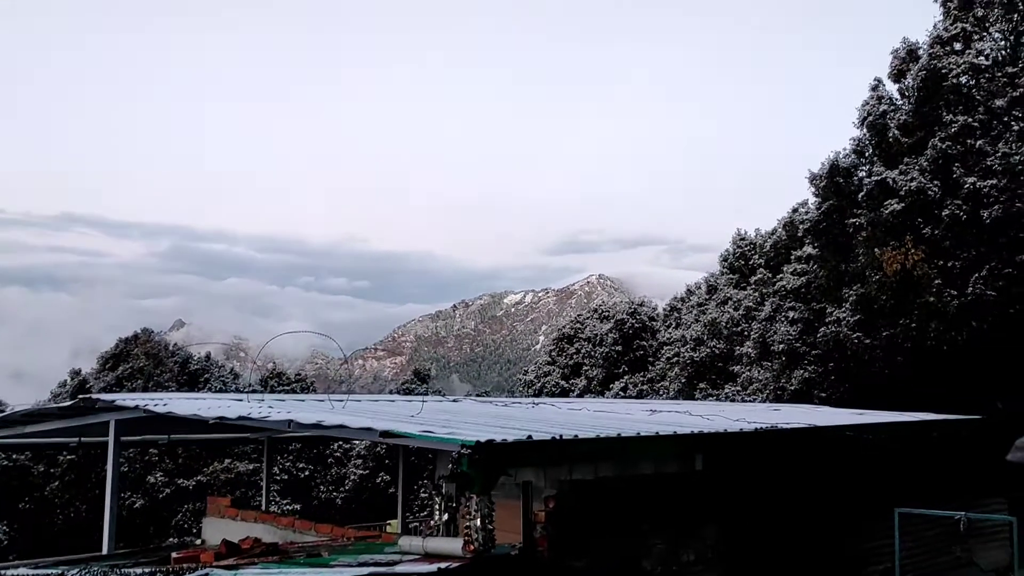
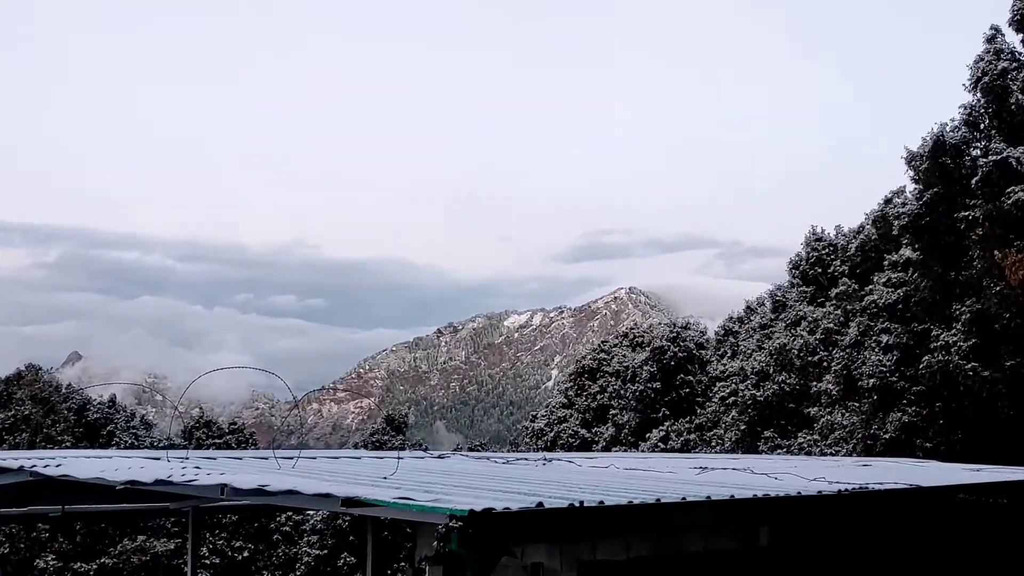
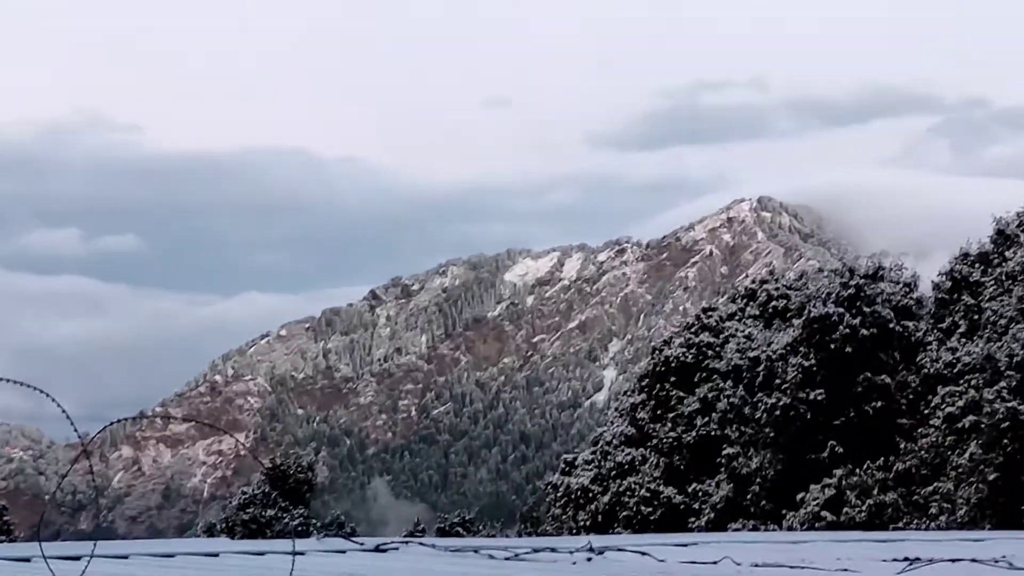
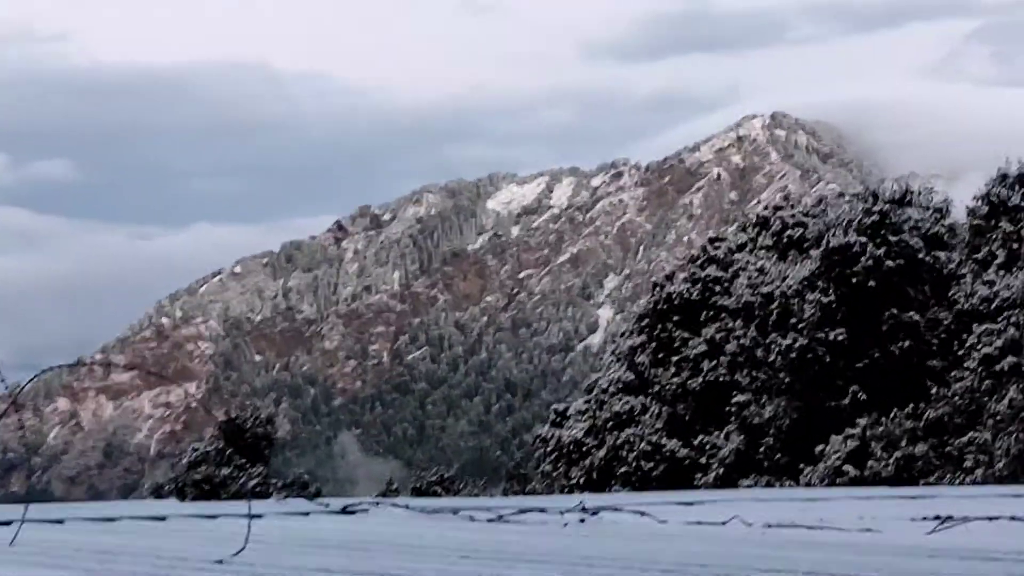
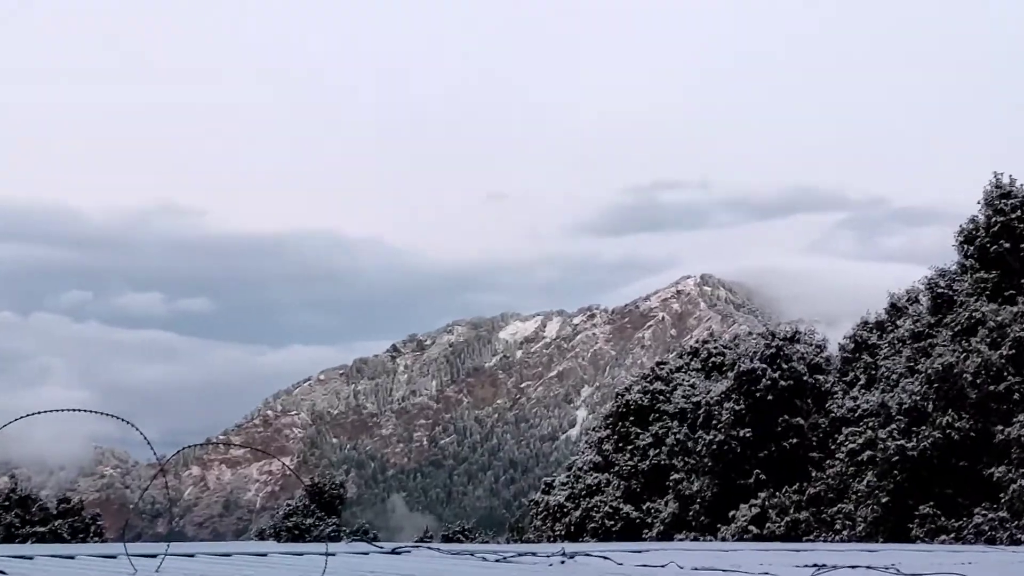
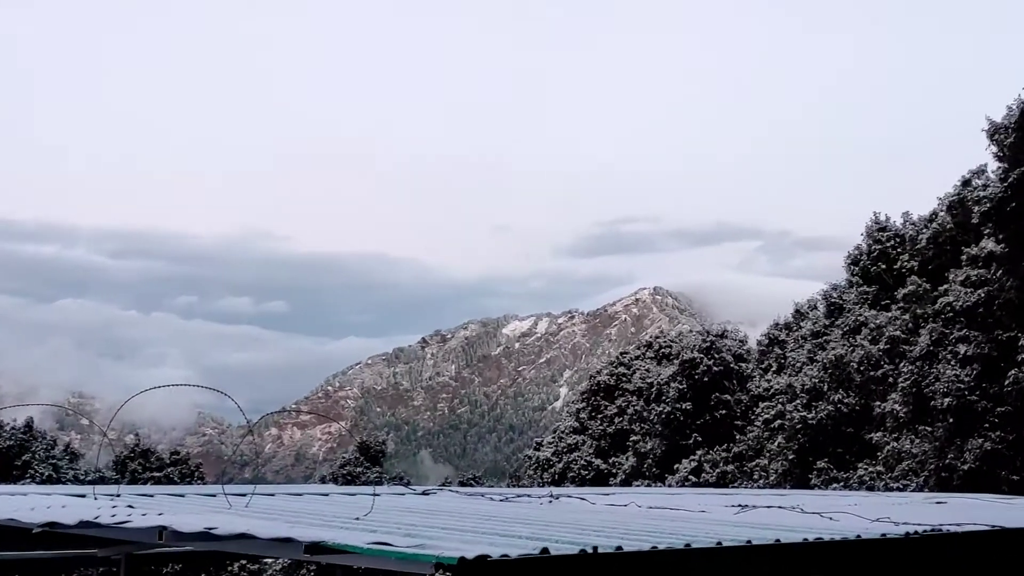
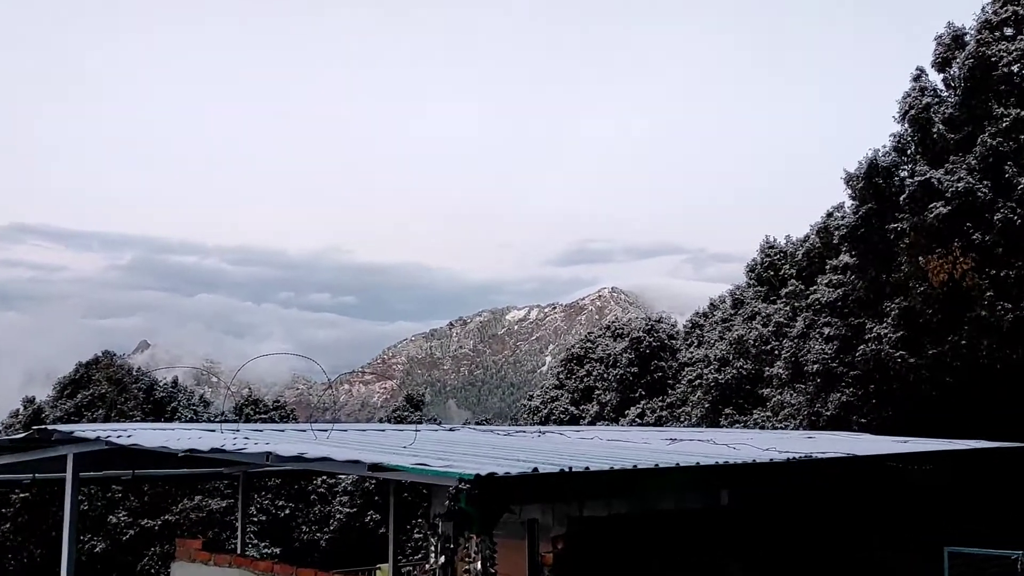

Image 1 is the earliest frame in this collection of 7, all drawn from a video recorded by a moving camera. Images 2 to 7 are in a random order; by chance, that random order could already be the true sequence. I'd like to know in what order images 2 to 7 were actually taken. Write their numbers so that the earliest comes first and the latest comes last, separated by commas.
7, 2, 6, 5, 3, 4
